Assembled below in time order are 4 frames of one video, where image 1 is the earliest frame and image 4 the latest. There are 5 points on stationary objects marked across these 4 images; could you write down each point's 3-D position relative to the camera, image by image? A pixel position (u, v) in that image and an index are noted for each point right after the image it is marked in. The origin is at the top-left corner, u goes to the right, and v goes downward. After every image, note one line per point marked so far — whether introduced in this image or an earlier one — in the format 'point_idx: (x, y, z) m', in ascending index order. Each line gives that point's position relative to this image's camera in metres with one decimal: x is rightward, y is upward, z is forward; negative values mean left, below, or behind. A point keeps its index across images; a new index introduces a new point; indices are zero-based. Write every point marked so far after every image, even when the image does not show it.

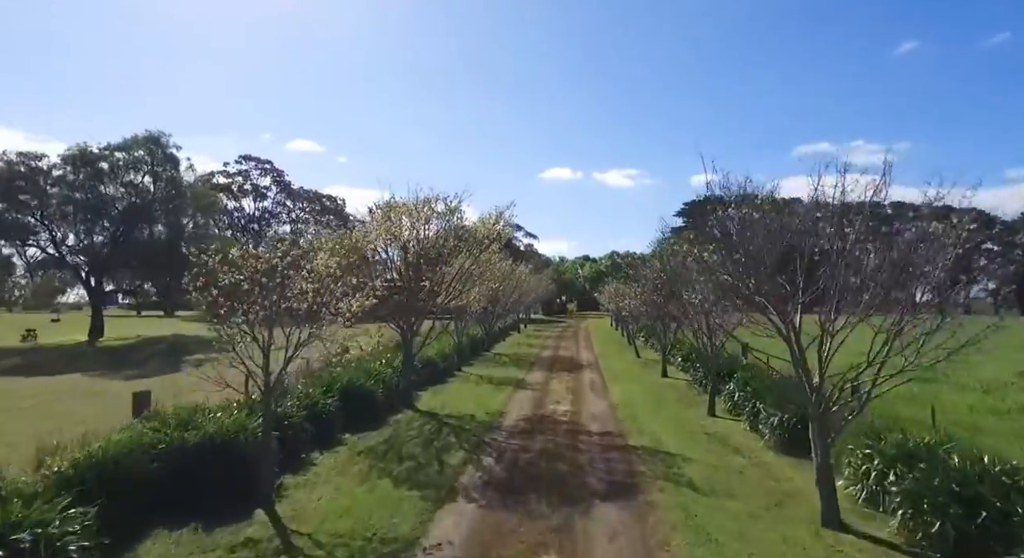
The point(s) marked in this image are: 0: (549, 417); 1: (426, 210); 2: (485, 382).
0: (+0.8, -2.9, +14.0) m
1: (-2.1, +1.6, +15.6) m
2: (-0.8, -2.9, +18.6) m
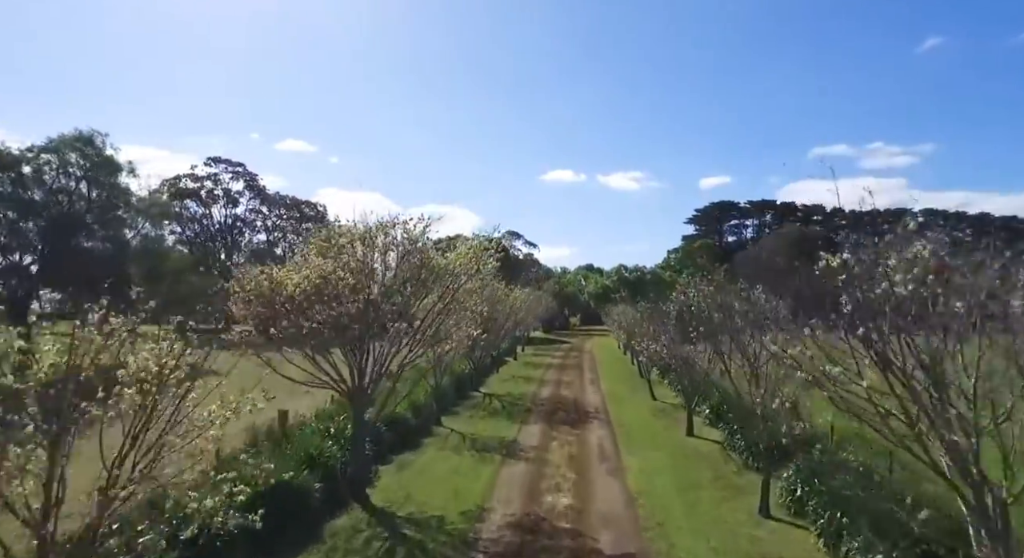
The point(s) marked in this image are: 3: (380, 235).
0: (+0.5, -3.8, +10.3) m
1: (-2.3, +0.8, +11.9) m
2: (-1.0, -3.8, +14.9) m
3: (-2.3, +0.8, +11.9) m
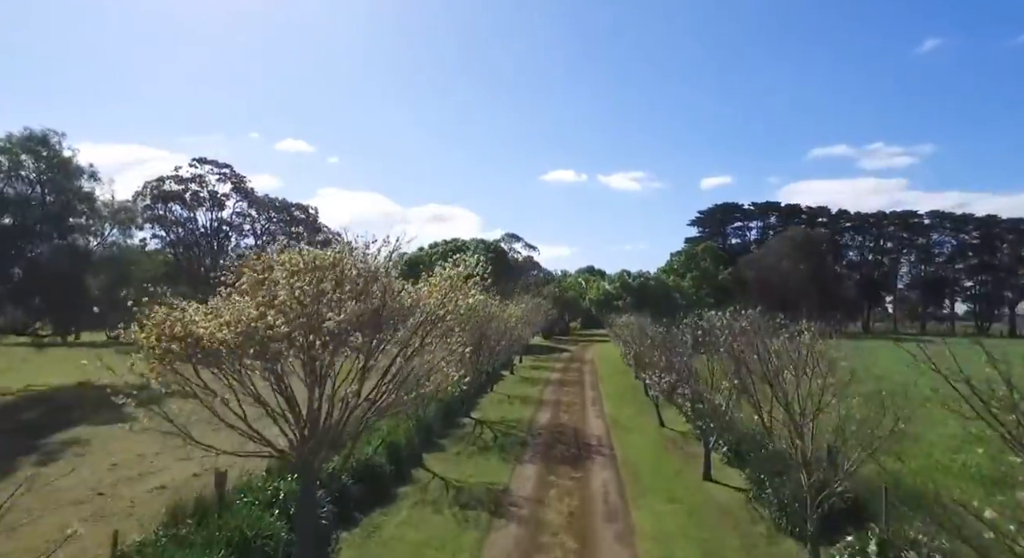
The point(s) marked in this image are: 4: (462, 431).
0: (+0.3, -4.2, +8.2) m
1: (-2.5, +0.3, +9.8) m
2: (-1.2, -4.2, +12.8) m
3: (-2.5, +0.4, +9.8) m
4: (-1.4, -4.3, +18.6) m
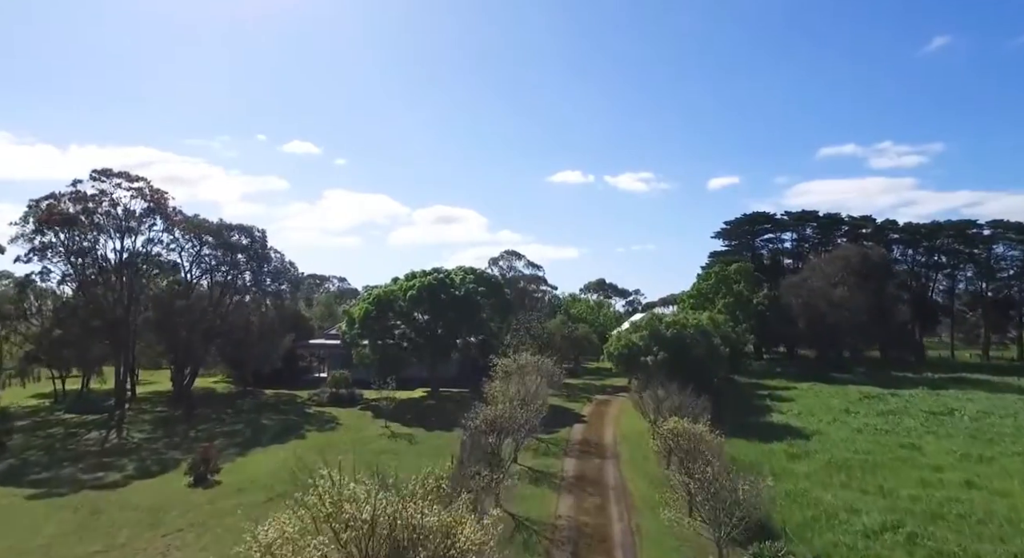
0: (-0.4, -6.9, -3.6) m
1: (-3.2, -2.4, -1.9) m
2: (-1.9, -6.9, +1.1) m
3: (-3.2, -2.3, -1.9) m
4: (-2.0, -7.0, +6.8) m
